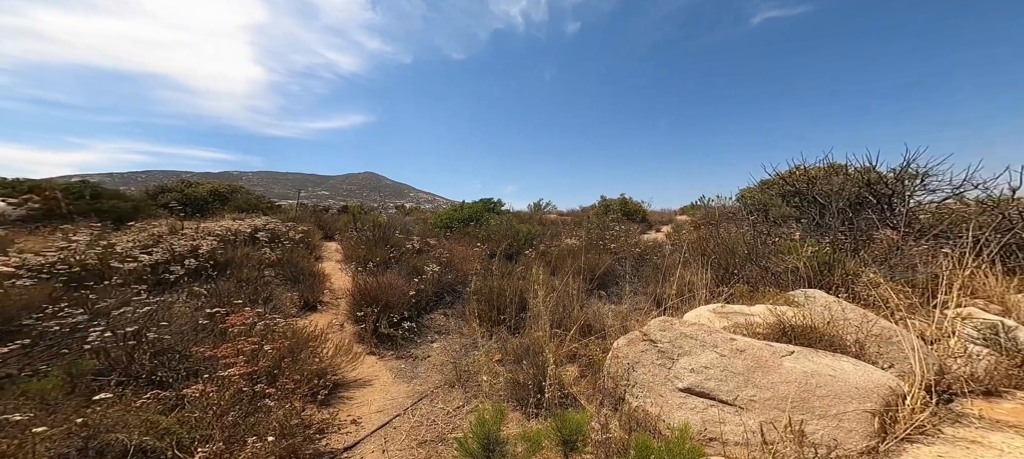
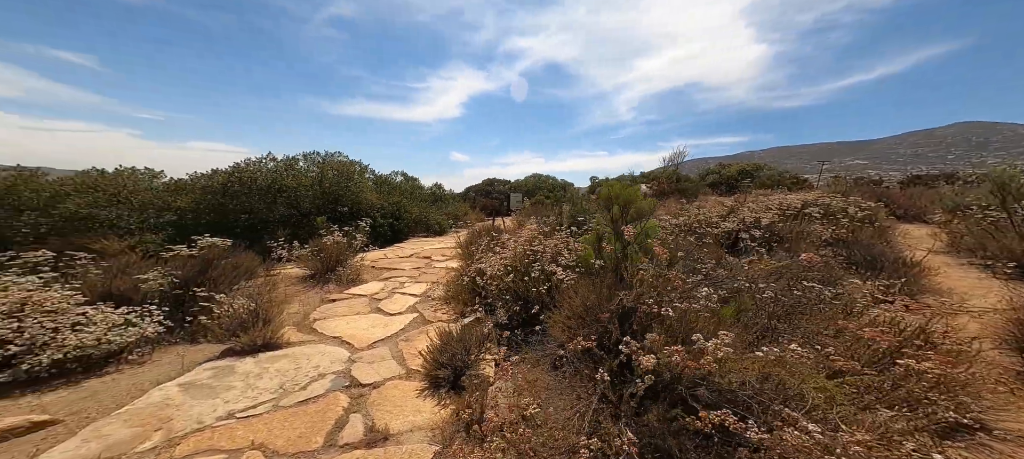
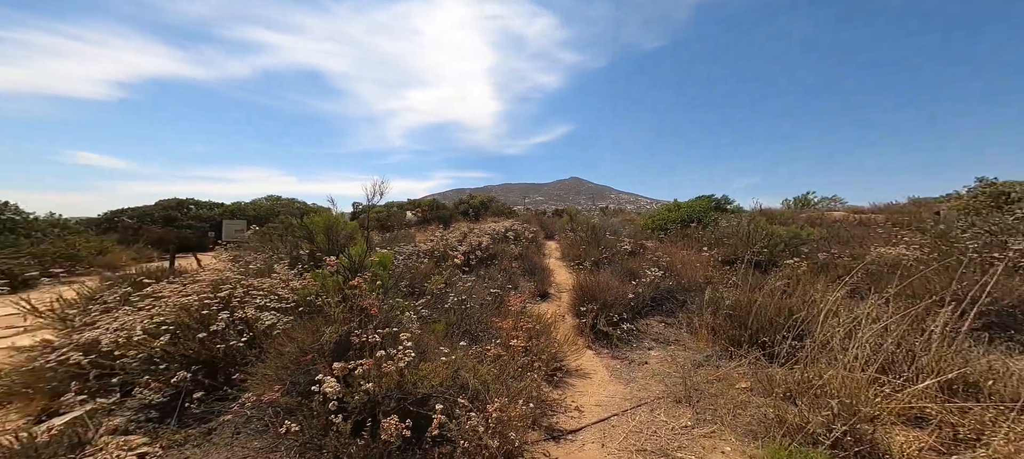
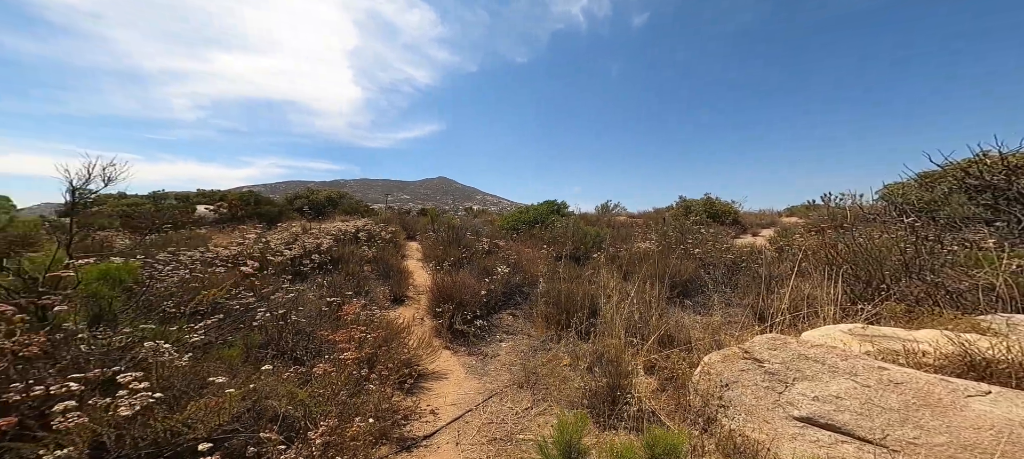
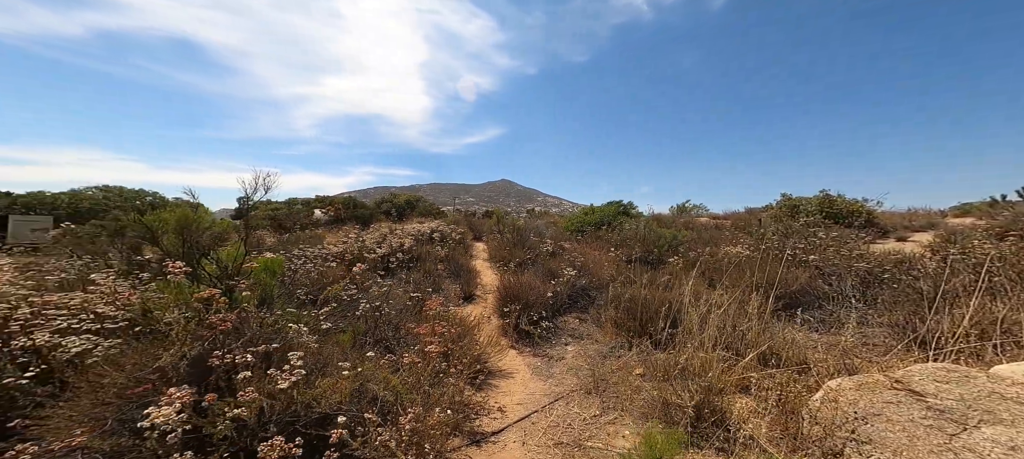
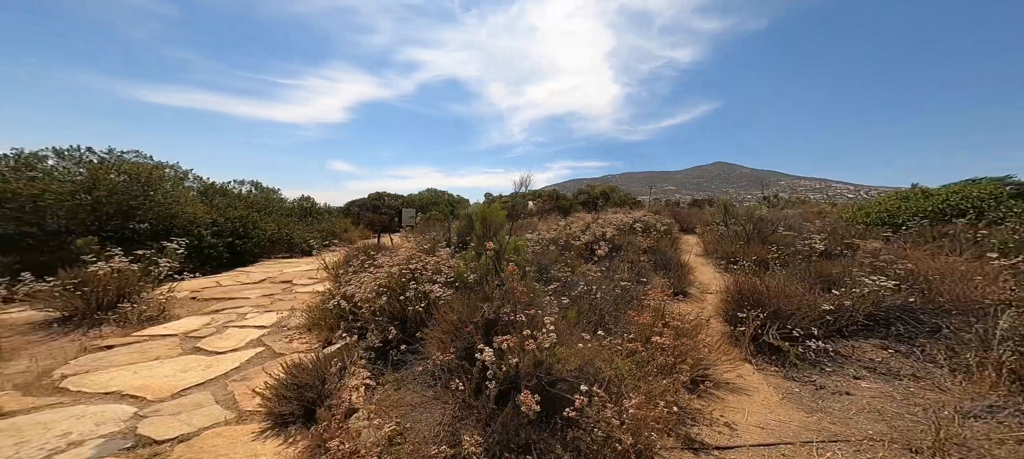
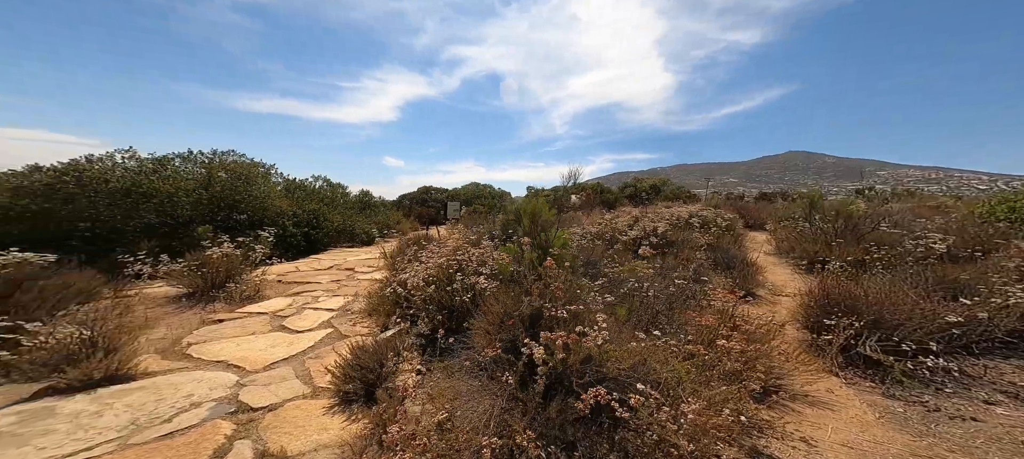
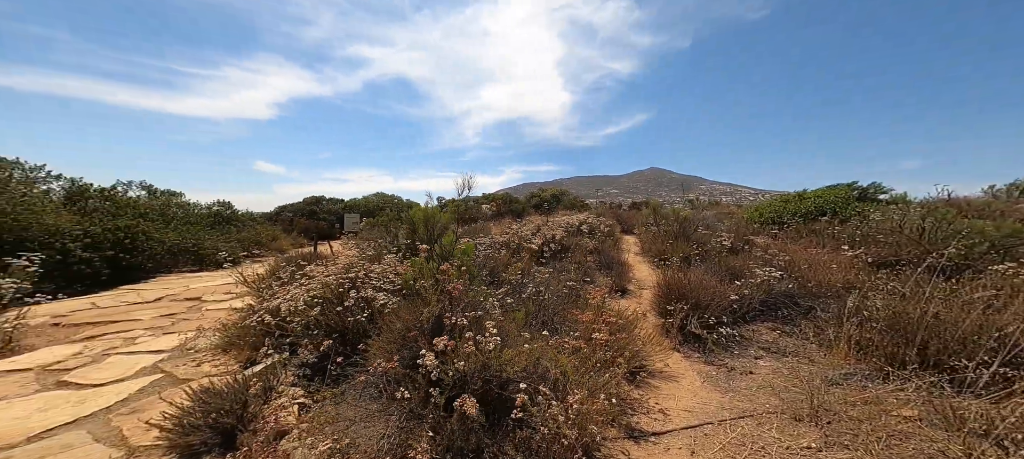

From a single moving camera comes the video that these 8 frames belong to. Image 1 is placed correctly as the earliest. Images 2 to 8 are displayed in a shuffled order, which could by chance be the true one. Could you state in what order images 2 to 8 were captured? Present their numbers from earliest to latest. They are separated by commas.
4, 5, 3, 8, 6, 7, 2
